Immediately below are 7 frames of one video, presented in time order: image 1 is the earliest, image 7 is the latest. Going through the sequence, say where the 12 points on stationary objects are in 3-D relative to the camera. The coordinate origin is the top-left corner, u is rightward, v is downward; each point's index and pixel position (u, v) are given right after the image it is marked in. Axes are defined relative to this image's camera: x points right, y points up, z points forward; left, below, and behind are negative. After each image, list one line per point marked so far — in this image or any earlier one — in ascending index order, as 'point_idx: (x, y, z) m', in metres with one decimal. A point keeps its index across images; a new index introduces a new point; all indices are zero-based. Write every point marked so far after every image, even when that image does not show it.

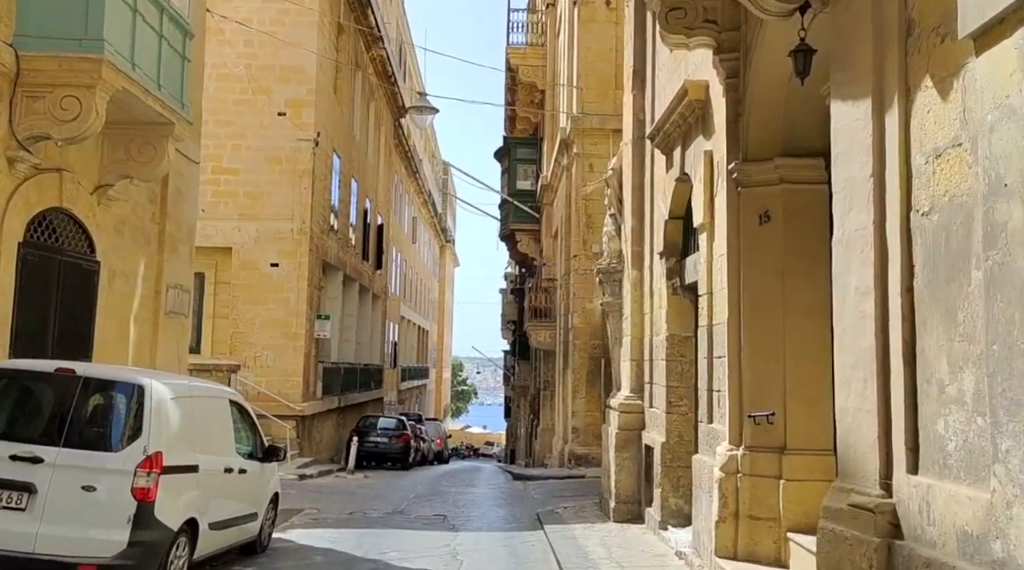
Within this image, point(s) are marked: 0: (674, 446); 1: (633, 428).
0: (+1.7, -1.7, +10.3) m
1: (+1.5, -1.7, +11.9) m
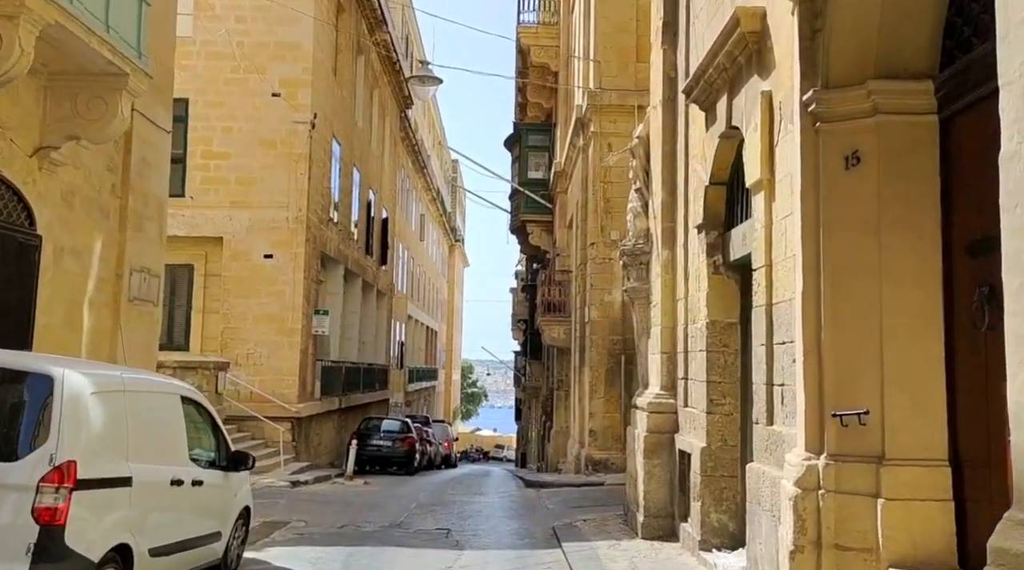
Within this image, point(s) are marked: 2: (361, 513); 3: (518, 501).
0: (+1.8, -1.5, +8.7) m
1: (+1.6, -1.5, +10.3) m
2: (-2.0, -3.1, +13.4) m
3: (+0.1, -3.2, +14.9) m
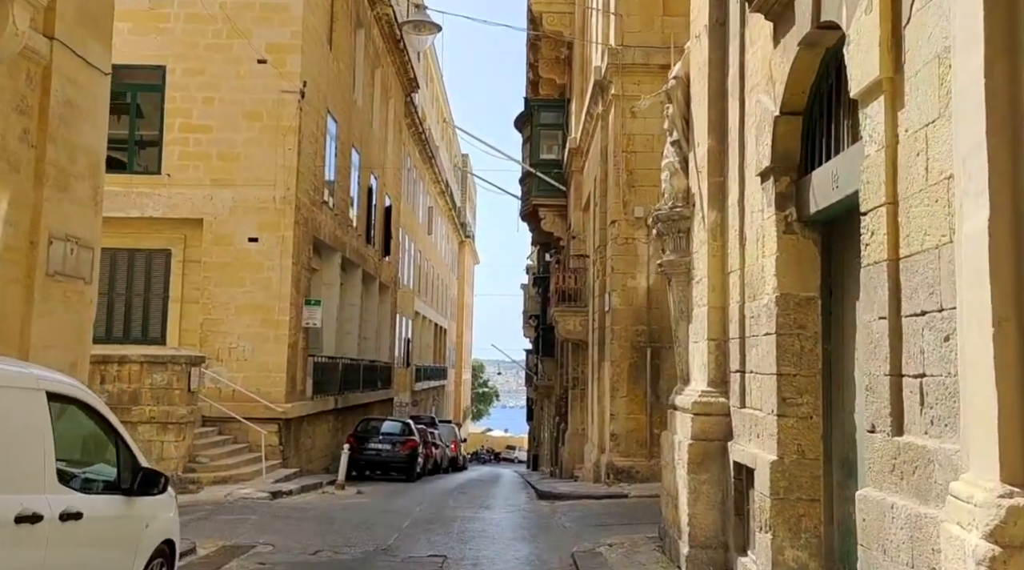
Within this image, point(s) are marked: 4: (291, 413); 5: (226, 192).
0: (+1.9, -1.2, +6.6) m
1: (+1.7, -1.3, +8.2) m
2: (-1.9, -2.8, +11.3) m
3: (+0.2, -3.0, +12.8) m
4: (-4.2, -2.4, +18.8) m
5: (-5.6, +1.8, +19.2) m
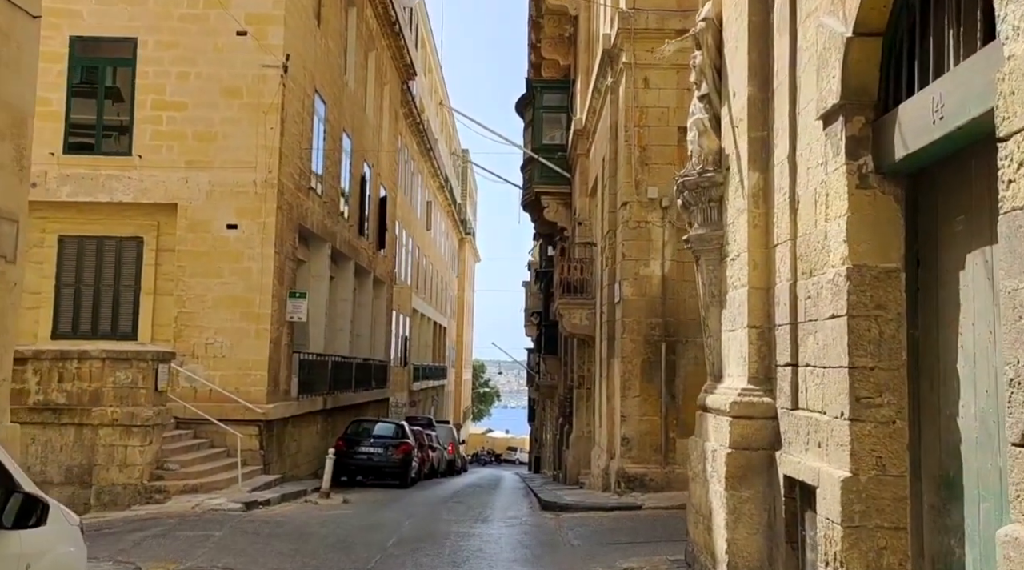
0: (+1.9, -1.1, +5.1) m
1: (+1.7, -1.1, +6.7) m
2: (-1.9, -2.7, +9.8) m
3: (+0.2, -2.8, +11.3) m
4: (-4.2, -2.3, +17.4) m
5: (-5.6, +2.0, +17.8) m
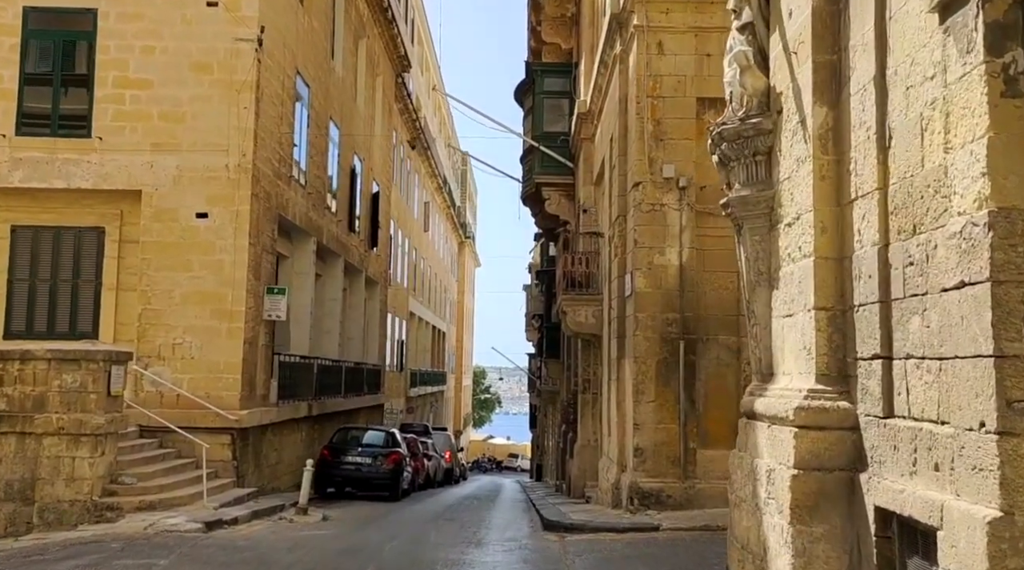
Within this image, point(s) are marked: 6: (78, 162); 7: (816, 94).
0: (+1.8, -0.9, +3.5) m
1: (+1.6, -0.9, +5.0) m
2: (-2.0, -2.5, +8.2) m
3: (+0.2, -2.7, +9.6) m
4: (-4.2, -2.2, +15.7) m
5: (-5.6, +2.1, +16.1) m
6: (-7.0, +2.0, +16.1) m
7: (+1.7, +1.1, +5.4) m
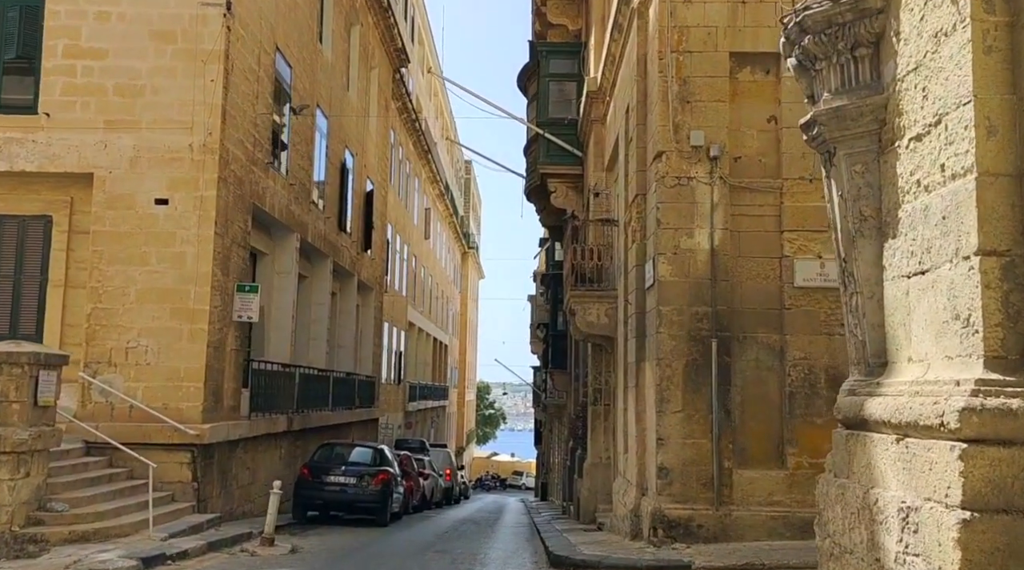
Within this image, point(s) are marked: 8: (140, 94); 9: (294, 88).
0: (+1.8, -0.6, +1.5) m
1: (+1.6, -0.7, +3.0) m
2: (-2.0, -2.3, +6.2) m
3: (+0.2, -2.5, +7.6) m
4: (-4.2, -2.1, +13.7) m
5: (-5.6, +2.1, +14.2) m
6: (-7.0, +2.1, +14.2) m
7: (+1.7, +1.3, +3.5) m
8: (-5.4, +2.8, +14.3) m
9: (-4.2, +3.8, +19.0) m
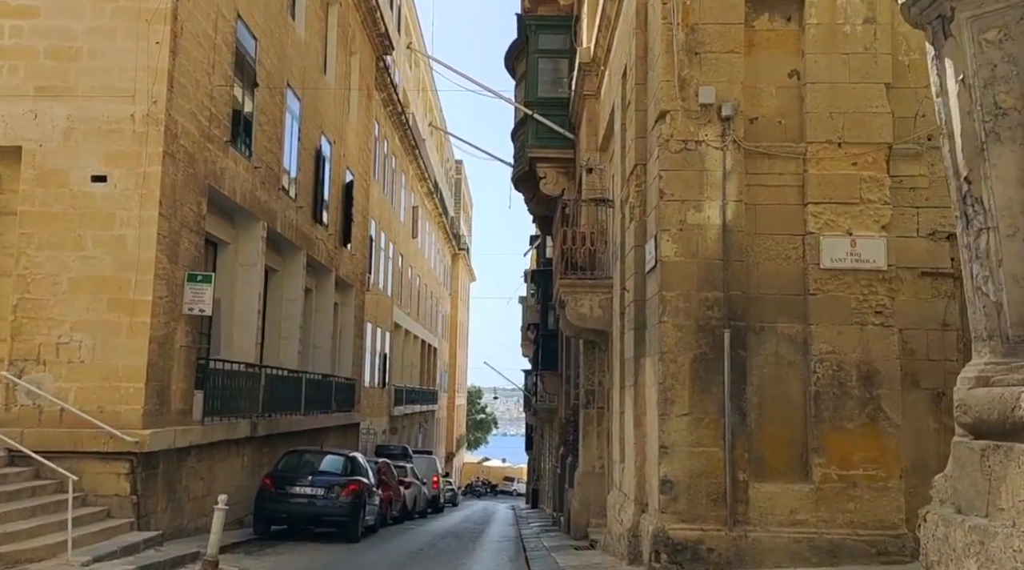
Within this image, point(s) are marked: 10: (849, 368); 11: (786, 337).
0: (+1.7, -0.4, -0.1) m
1: (+1.4, -0.5, +1.5) m
2: (-2.1, -2.1, +4.6) m
3: (0.0, -2.3, +6.1) m
4: (-4.4, -2.0, +12.1) m
5: (-5.8, +2.3, +12.6) m
6: (-7.3, +2.2, +12.6) m
7: (+1.5, +1.5, +1.9) m
8: (-5.6, +2.9, +12.7) m
9: (-4.5, +3.9, +17.4) m
10: (+3.0, -0.7, +8.9) m
11: (+2.5, -0.5, +9.0) m
